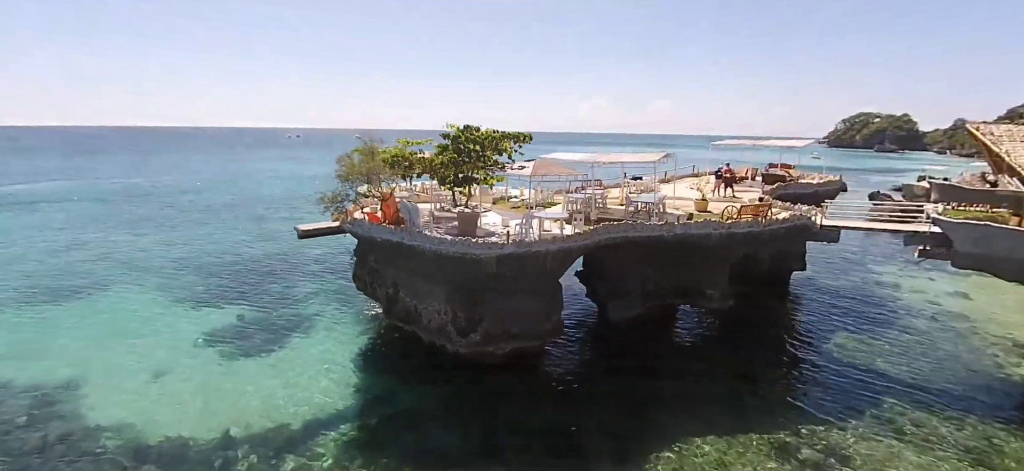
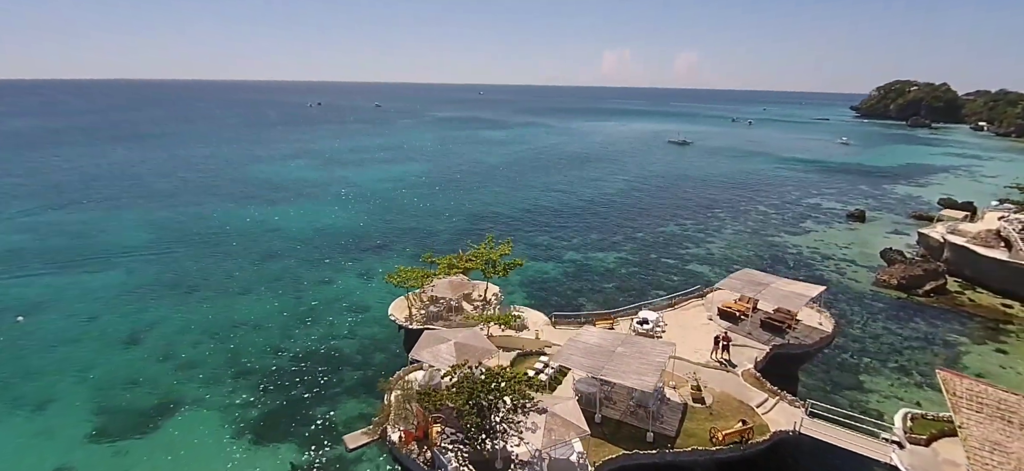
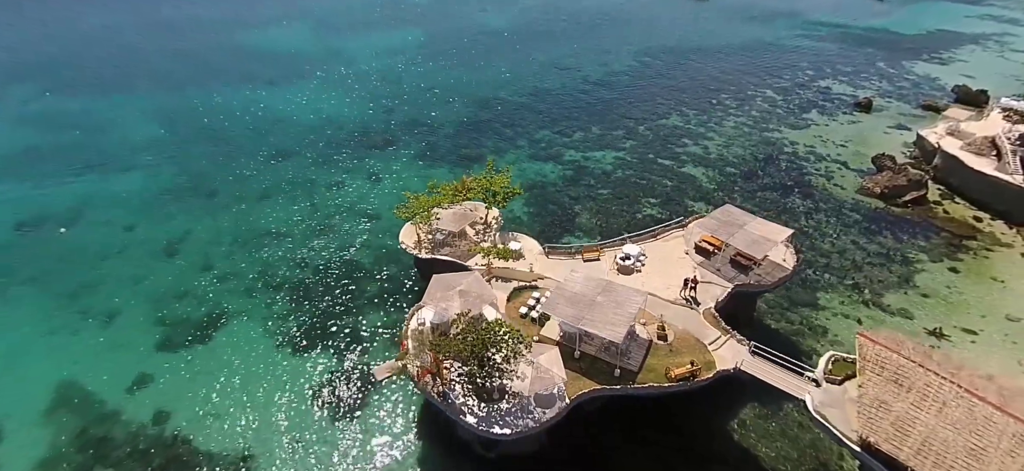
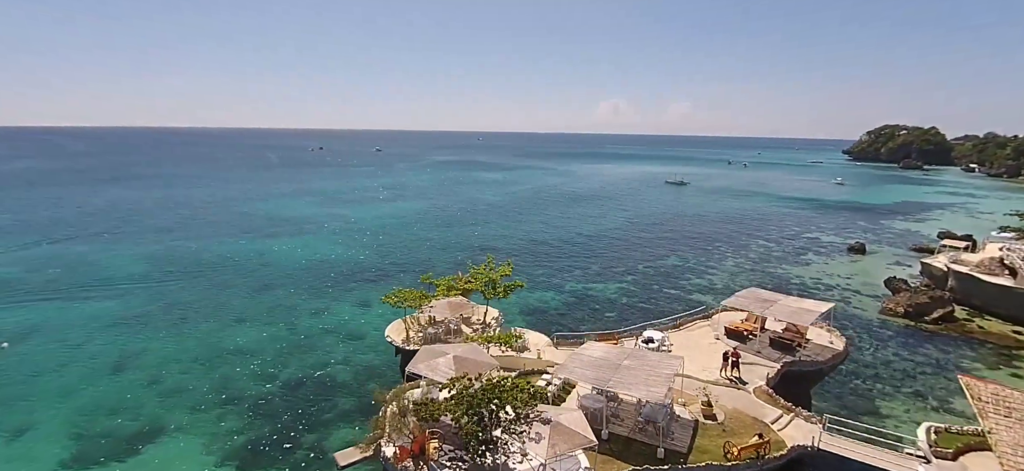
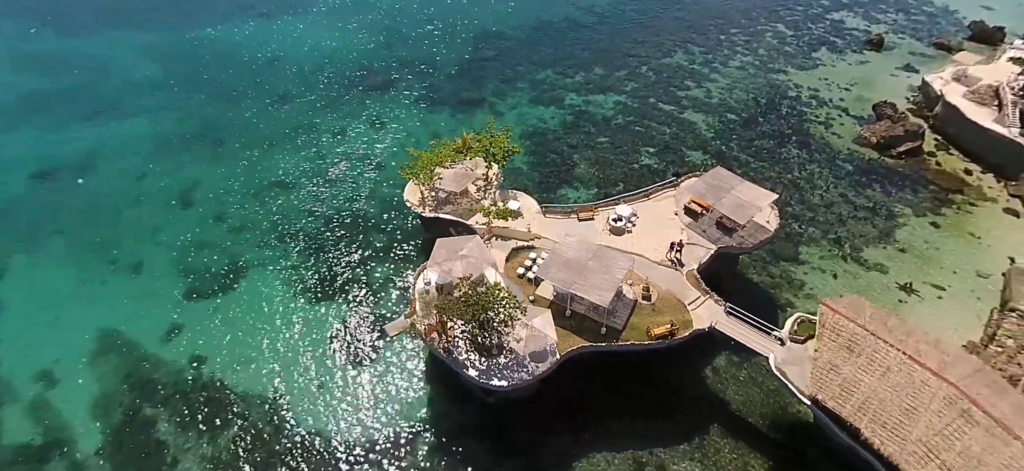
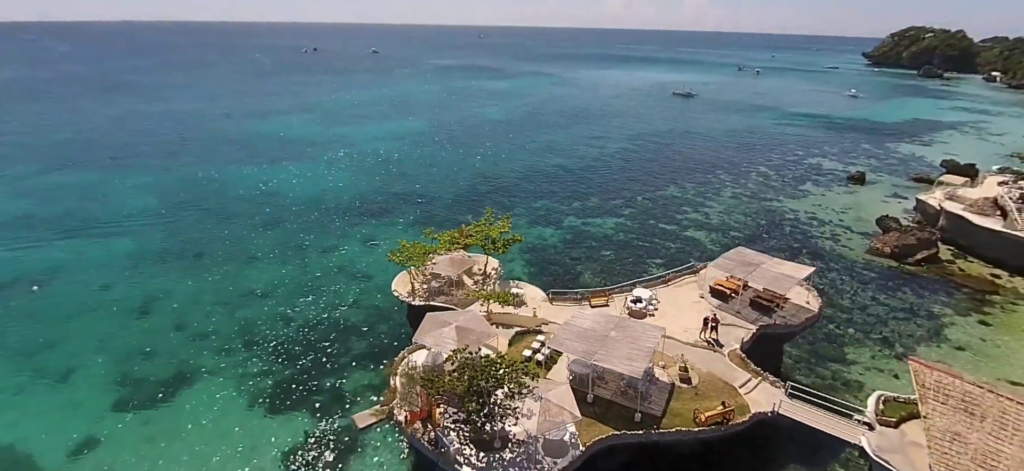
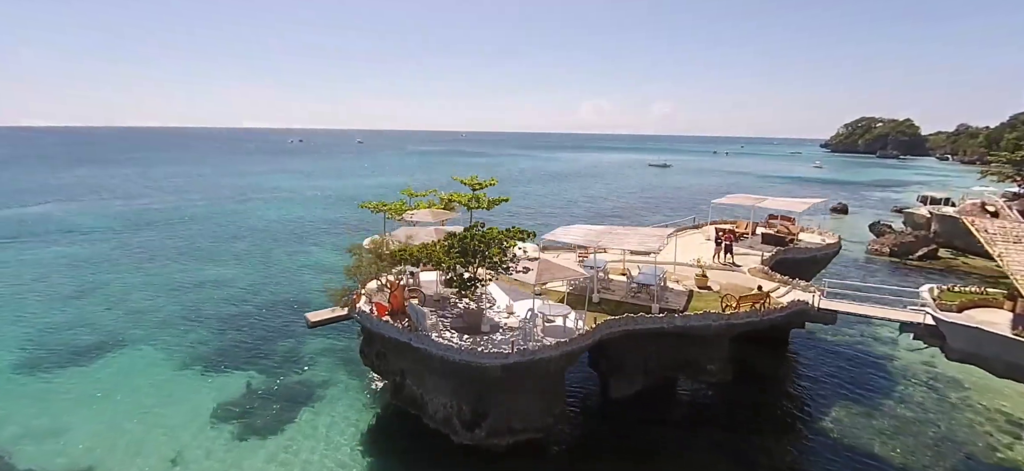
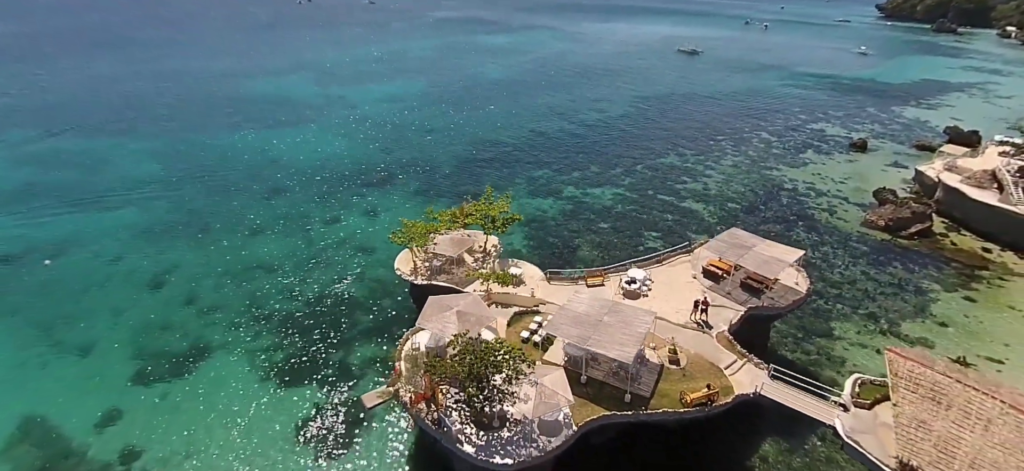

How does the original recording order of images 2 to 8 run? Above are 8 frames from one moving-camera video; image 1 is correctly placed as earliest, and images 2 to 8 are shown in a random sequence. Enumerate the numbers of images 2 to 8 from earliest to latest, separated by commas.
7, 4, 2, 6, 8, 3, 5
